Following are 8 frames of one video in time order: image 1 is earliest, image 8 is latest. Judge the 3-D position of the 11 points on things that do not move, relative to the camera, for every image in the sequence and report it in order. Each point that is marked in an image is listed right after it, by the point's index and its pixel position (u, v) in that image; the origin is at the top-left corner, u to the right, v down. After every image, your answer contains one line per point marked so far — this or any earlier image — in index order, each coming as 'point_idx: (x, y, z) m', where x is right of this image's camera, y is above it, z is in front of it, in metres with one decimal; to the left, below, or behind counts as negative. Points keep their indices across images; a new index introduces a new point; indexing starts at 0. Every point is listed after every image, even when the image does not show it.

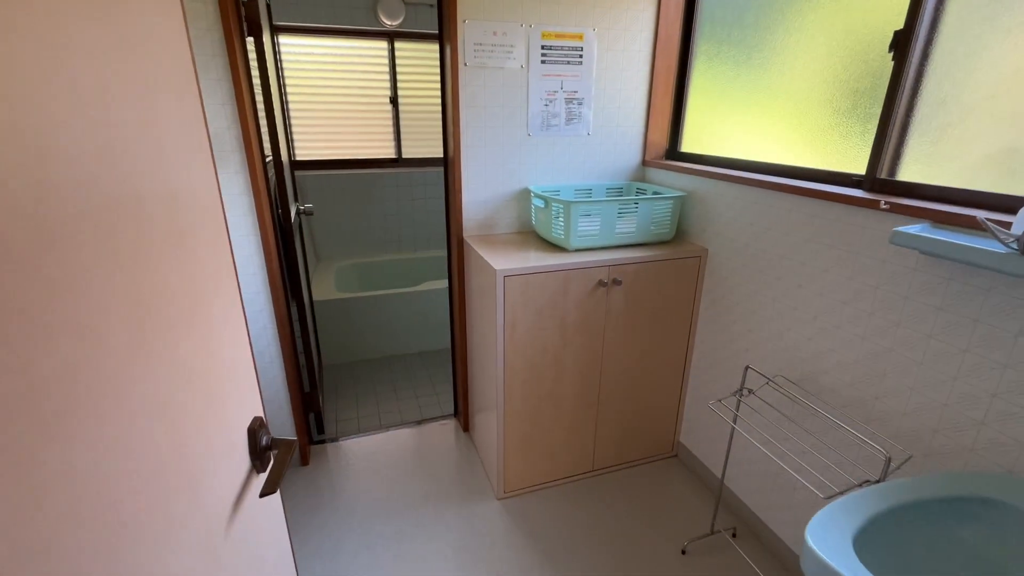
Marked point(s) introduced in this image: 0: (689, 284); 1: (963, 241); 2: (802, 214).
0: (+0.7, 0.0, +2.0) m
1: (+1.0, +0.1, +1.0) m
2: (+0.9, +0.2, +1.5) m
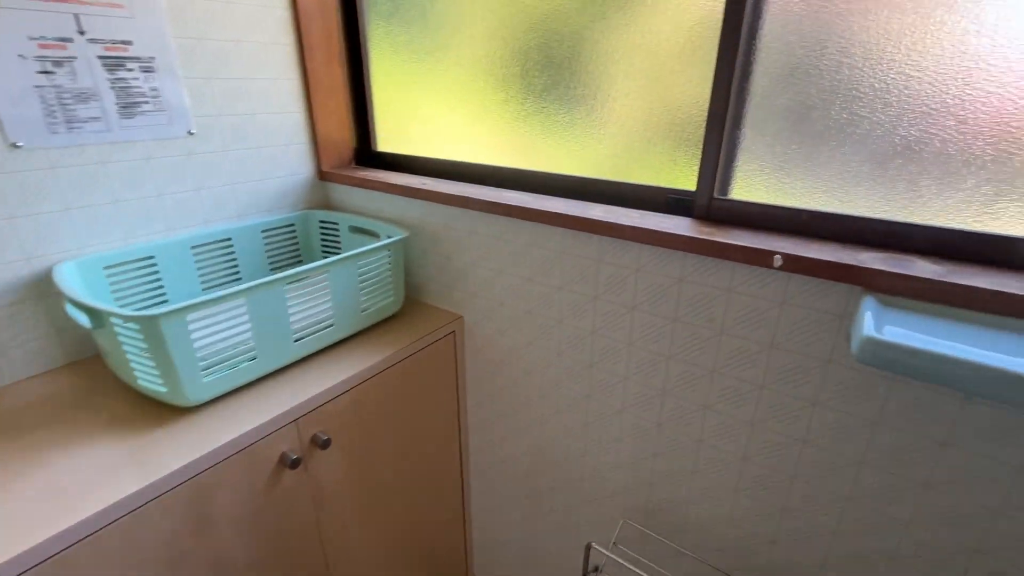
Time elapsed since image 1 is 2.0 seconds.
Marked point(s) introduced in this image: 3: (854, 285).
0: (-0.2, -0.2, +1.2) m
1: (+0.5, -0.1, +0.5) m
2: (+0.2, 0.0, +0.9) m
3: (+0.5, 0.0, +0.7) m
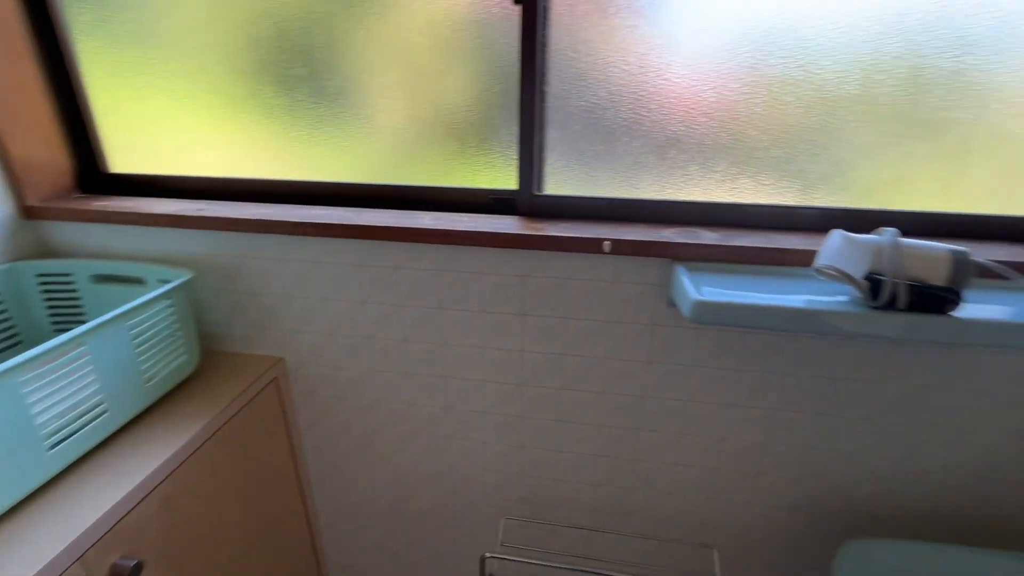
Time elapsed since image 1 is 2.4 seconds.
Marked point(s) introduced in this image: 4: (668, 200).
0: (-0.5, -0.3, +1.0) m
1: (+0.4, 0.0, +0.7) m
2: (-0.1, 0.0, +0.9) m
3: (+0.3, 0.0, +0.8) m
4: (+0.3, +0.2, +0.9) m
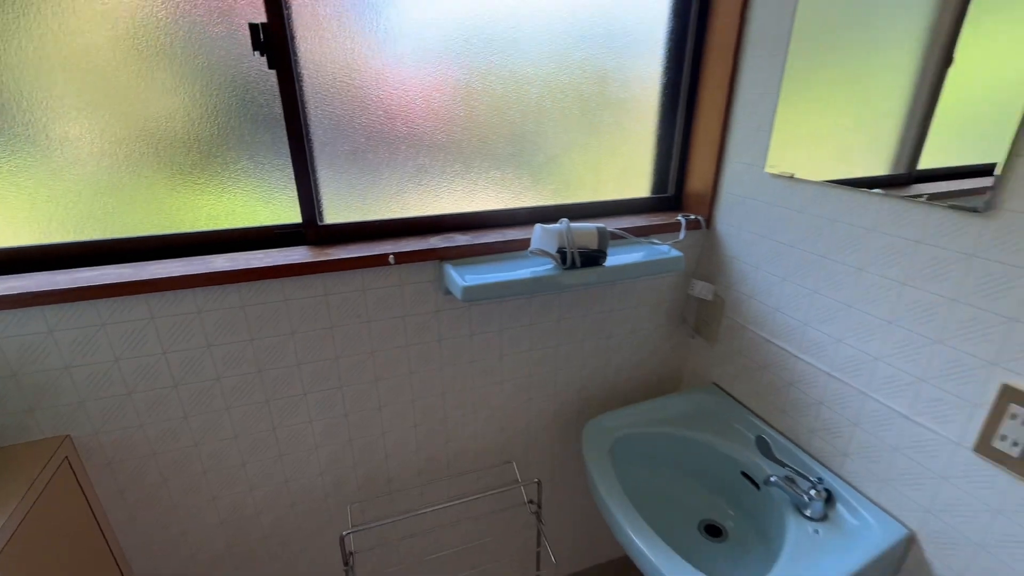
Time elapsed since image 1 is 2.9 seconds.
0: (-0.9, -0.4, +1.0) m
1: (0.0, 0.0, +1.0) m
2: (-0.5, 0.0, +1.0) m
3: (-0.2, +0.1, +1.1) m
4: (-0.2, +0.2, +1.2) m
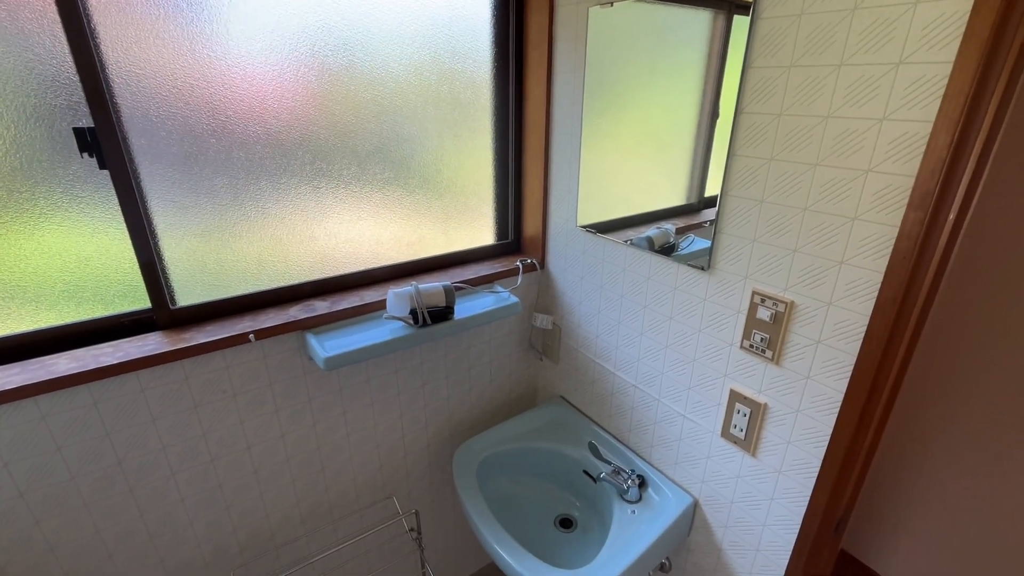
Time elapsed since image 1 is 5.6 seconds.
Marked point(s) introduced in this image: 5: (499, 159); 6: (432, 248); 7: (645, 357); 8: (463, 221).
0: (-1.1, -0.7, +0.9) m
1: (-0.3, -0.1, +1.1) m
2: (-0.8, -0.2, +1.0) m
3: (-0.5, -0.1, +1.1) m
4: (-0.6, 0.0, +1.2) m
5: (0.0, +0.4, +1.5) m
6: (-0.2, +0.1, +1.5) m
7: (+0.3, -0.2, +1.3) m
8: (-0.2, +0.2, +1.5) m
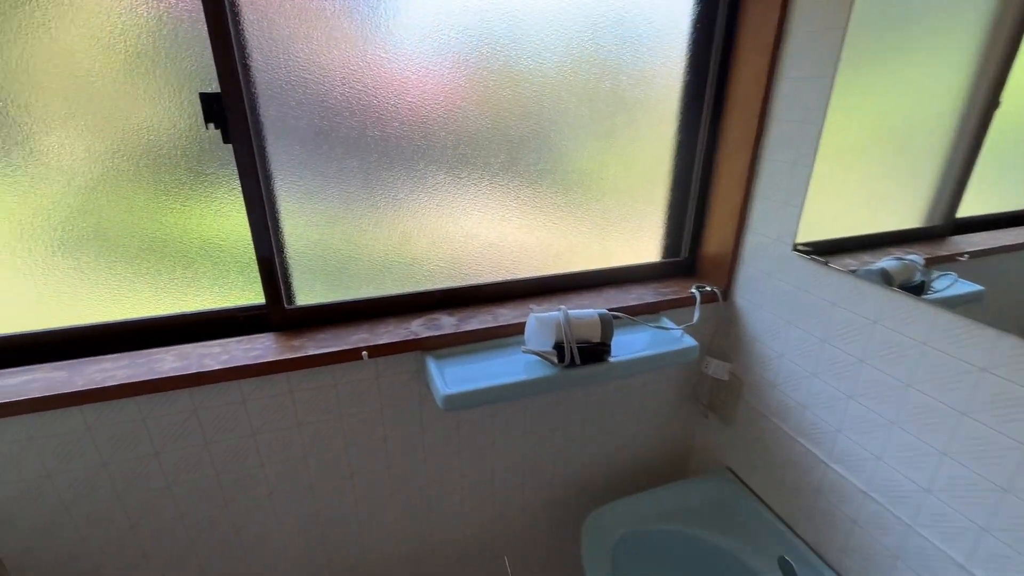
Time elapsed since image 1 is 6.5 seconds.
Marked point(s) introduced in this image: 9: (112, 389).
0: (-0.9, -0.6, +0.8) m
1: (0.0, -0.2, +0.9) m
2: (-0.5, -0.2, +0.9) m
3: (-0.2, -0.1, +0.9) m
4: (-0.2, 0.0, +1.0) m
5: (+0.4, +0.3, +1.2) m
6: (+0.2, +0.1, +1.2) m
7: (+0.7, -0.3, +0.8) m
8: (+0.3, +0.1, +1.2) m
9: (-0.6, -0.2, +0.8) m
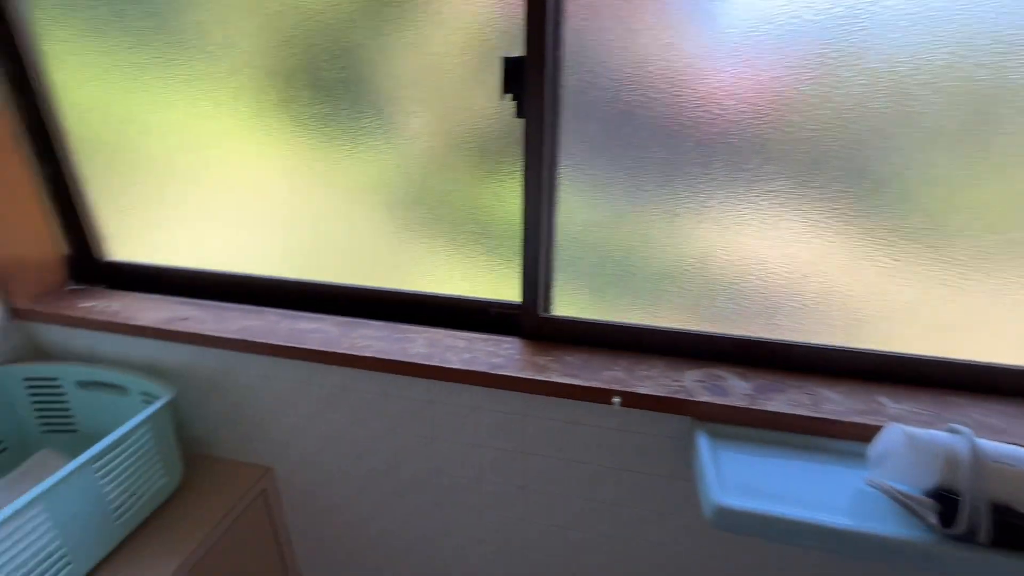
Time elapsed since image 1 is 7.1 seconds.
0: (-0.5, -0.5, +1.0) m
1: (+0.4, -0.2, +0.6) m
2: (-0.1, -0.2, +0.8) m
3: (+0.2, -0.2, +0.7) m
4: (+0.3, -0.1, +0.8) m
5: (+1.0, +0.1, +0.6) m
6: (+0.7, -0.1, +0.7) m
7: (+0.9, -0.5, +0.2) m
8: (+0.8, 0.0, +0.7) m
9: (-0.2, -0.1, +0.8) m
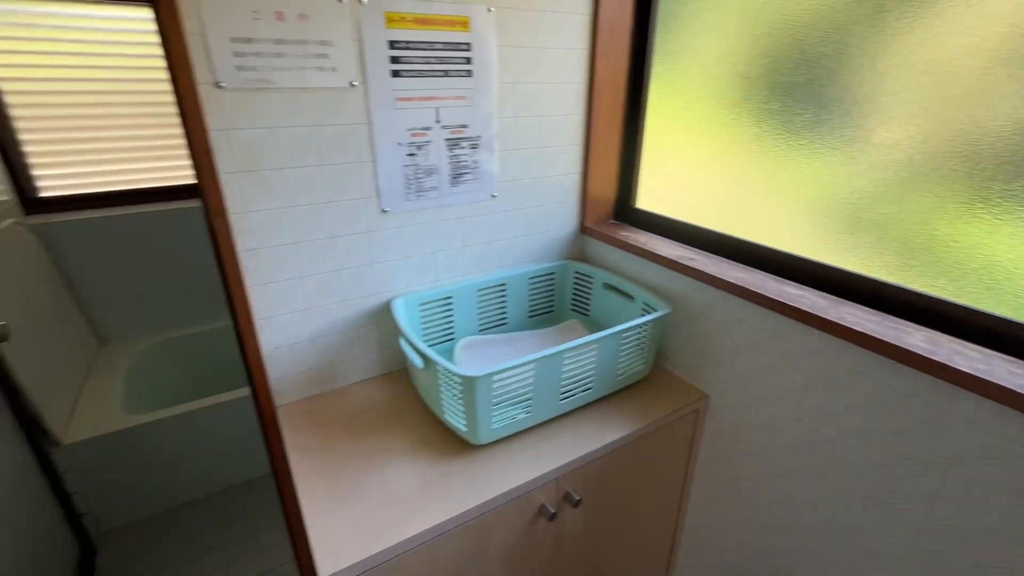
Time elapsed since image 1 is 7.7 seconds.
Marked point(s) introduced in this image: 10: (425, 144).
0: (+0.4, -0.4, +1.2) m
1: (+0.8, -0.3, +0.3) m
2: (+0.7, -0.2, +0.8) m
3: (+0.9, -0.3, +0.5) m
4: (+1.0, -0.2, +0.5) m
5: (+1.4, -0.2, -0.1) m
6: (+1.2, -0.3, +0.2) m
7: (+0.9, -0.7, -0.3) m
8: (+1.3, -0.3, +0.1) m
9: (+0.6, -0.1, +0.8) m
10: (-0.2, +0.3, +1.1) m
